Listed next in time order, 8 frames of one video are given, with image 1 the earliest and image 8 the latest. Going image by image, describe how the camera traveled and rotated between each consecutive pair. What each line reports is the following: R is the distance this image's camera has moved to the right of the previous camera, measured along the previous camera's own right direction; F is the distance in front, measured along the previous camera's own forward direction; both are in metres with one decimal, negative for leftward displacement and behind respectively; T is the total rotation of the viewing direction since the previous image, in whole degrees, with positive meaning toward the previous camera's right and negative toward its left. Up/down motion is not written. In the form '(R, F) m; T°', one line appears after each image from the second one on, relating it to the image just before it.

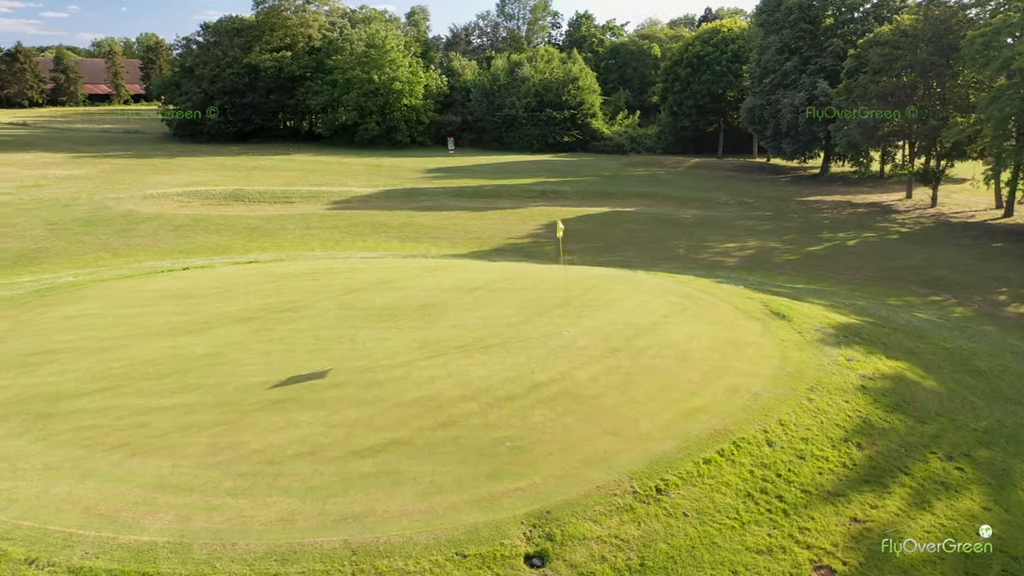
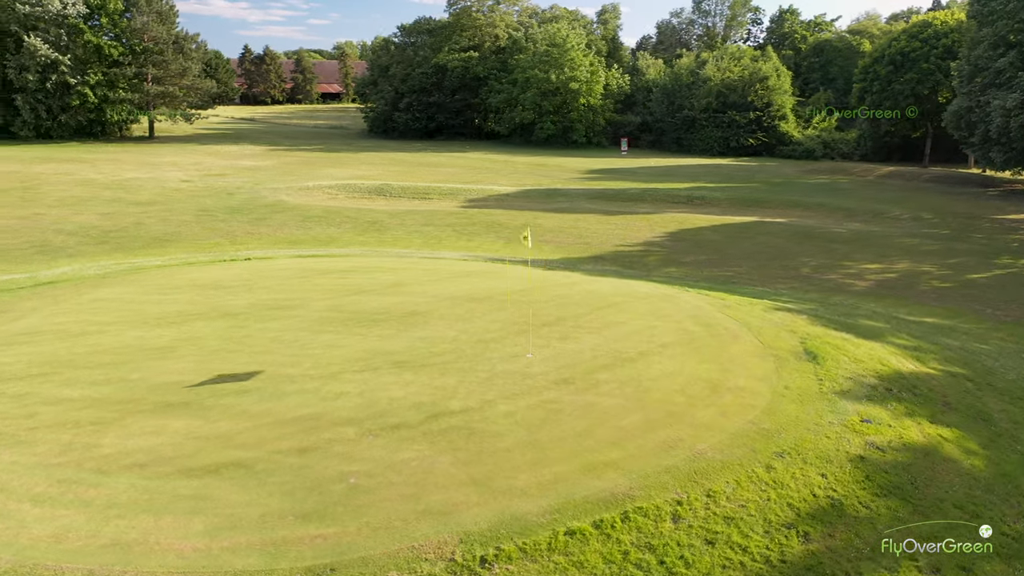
(+2.8, +1.5) m; -15°
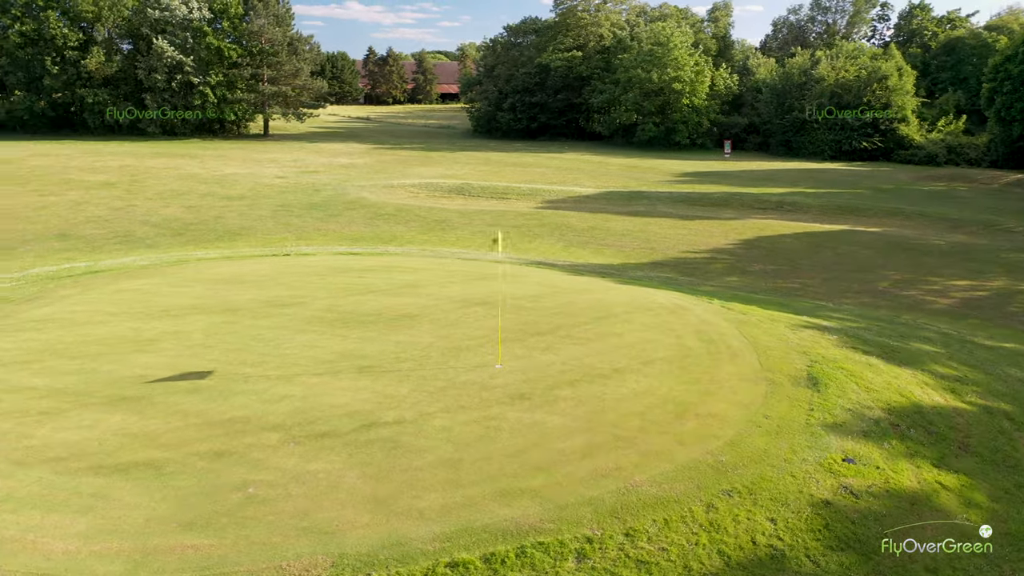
(+1.6, +0.6) m; -8°
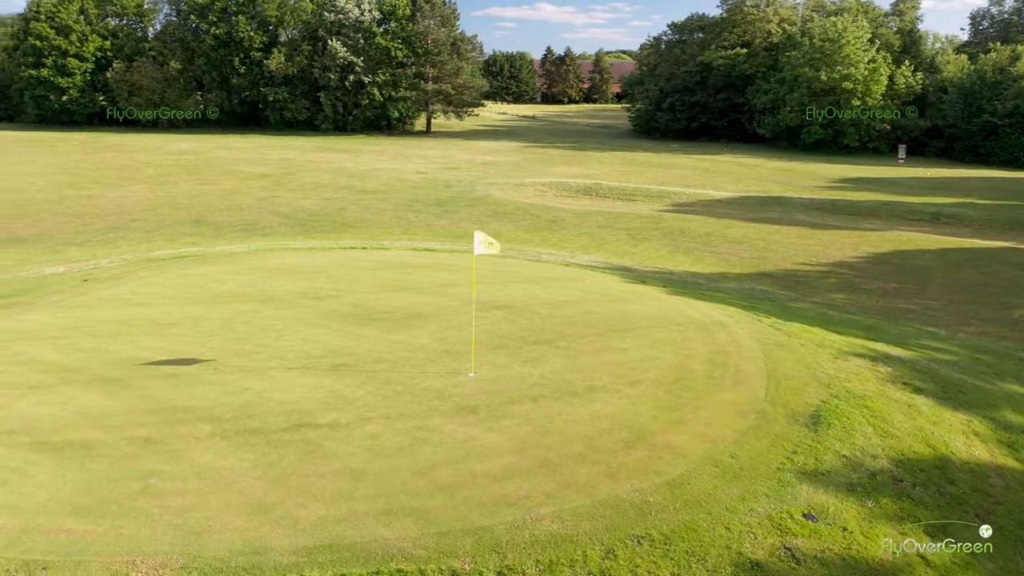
(+2.0, +0.7) m; -12°
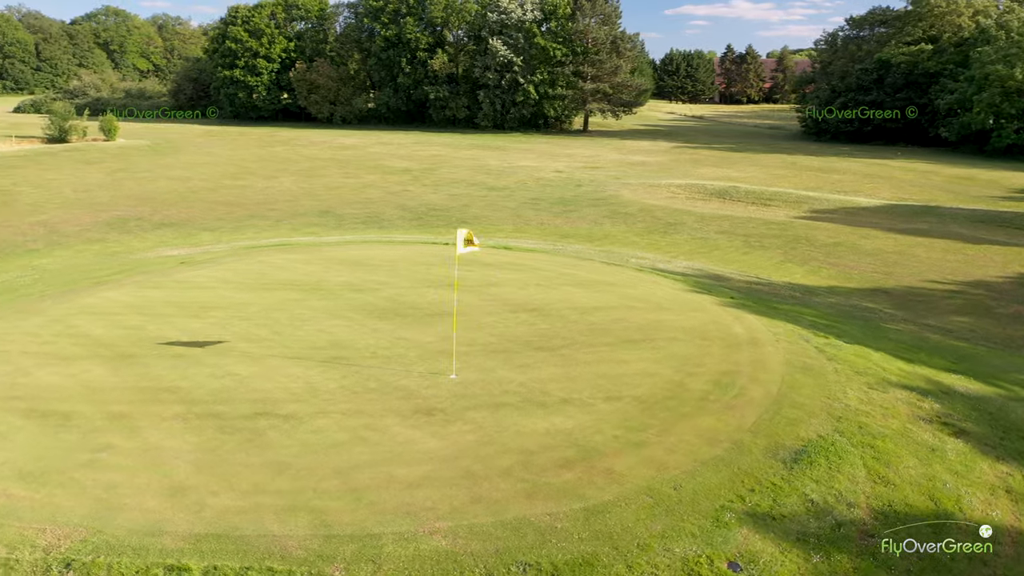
(+1.8, +0.5) m; -12°
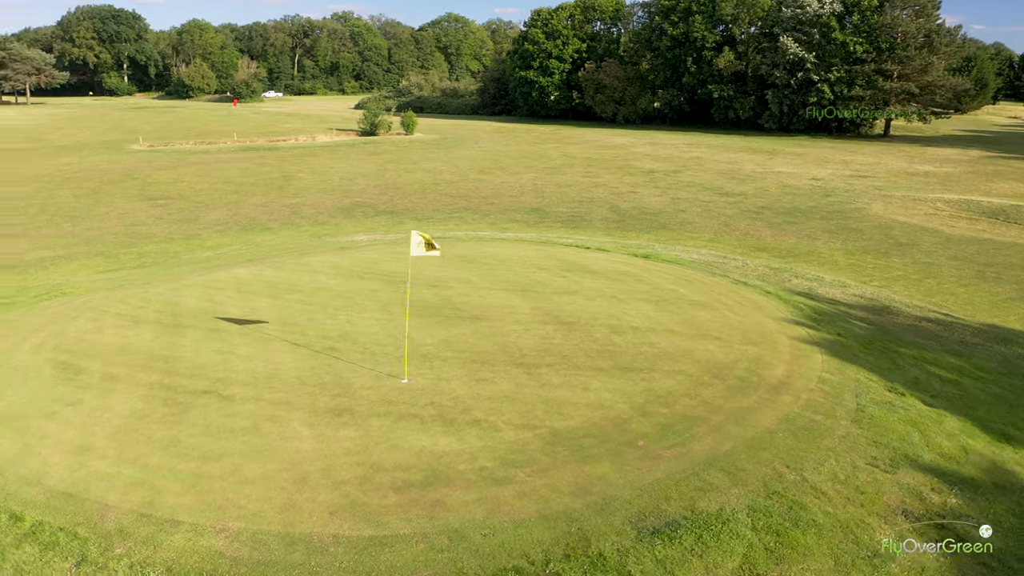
(+3.2, +1.1) m; -21°
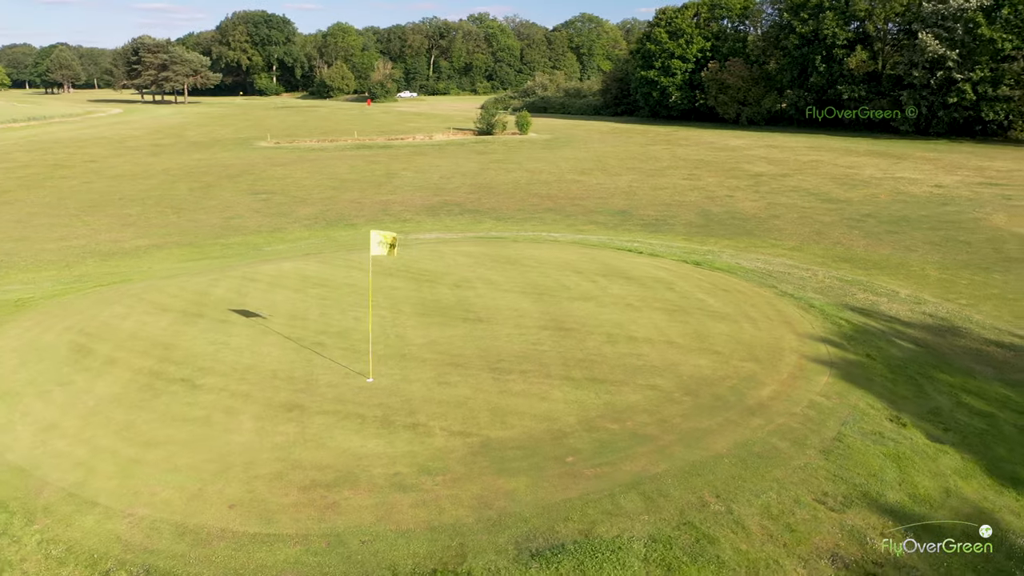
(+1.5, +0.3) m; -9°
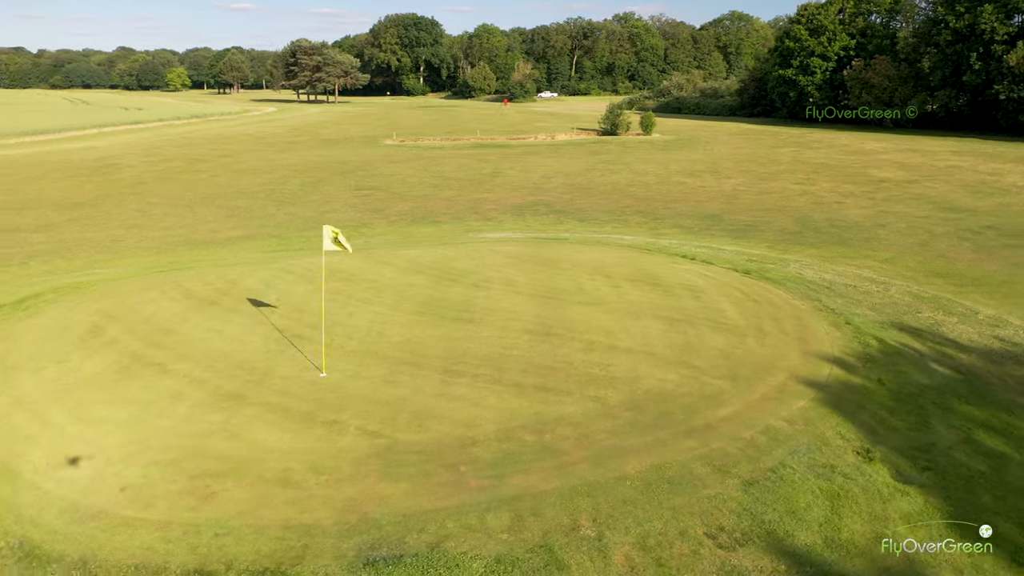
(+1.8, +0.4) m; -10°
